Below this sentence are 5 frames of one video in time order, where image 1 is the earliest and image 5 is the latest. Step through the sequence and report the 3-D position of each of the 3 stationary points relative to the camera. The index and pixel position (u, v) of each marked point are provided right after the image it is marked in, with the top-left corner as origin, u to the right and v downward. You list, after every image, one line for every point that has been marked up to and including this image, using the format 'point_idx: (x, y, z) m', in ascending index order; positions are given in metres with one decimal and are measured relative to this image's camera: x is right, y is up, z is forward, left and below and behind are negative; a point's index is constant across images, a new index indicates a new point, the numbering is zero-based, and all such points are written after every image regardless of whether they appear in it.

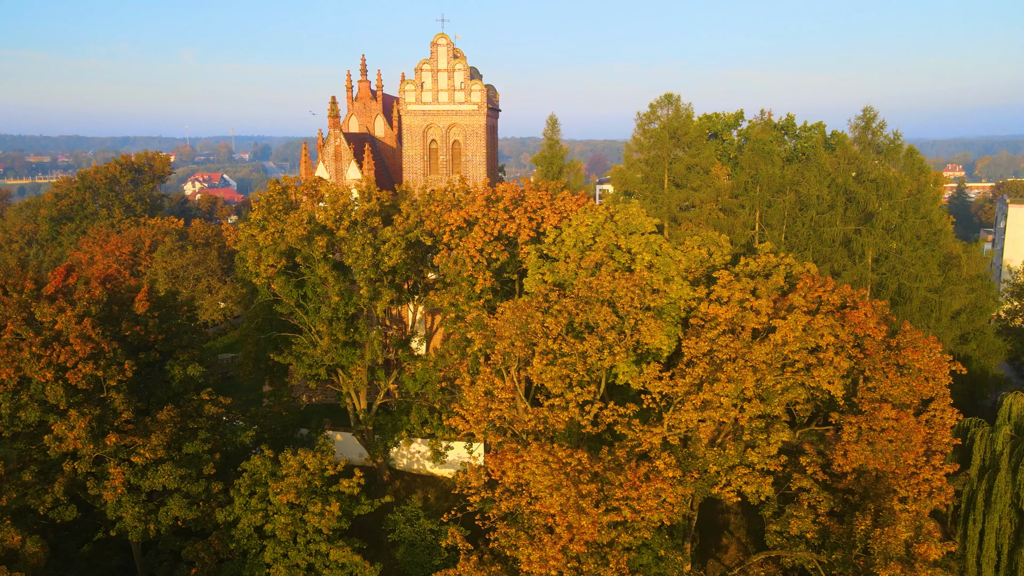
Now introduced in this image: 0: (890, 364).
0: (+9.4, -1.9, +18.0) m
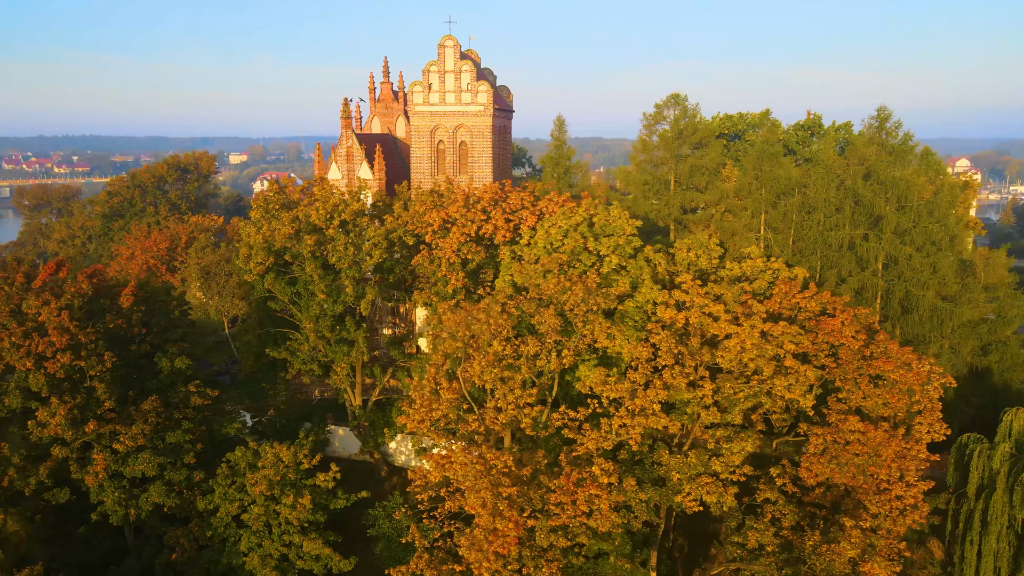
0: (+8.4, -2.1, +17.3) m
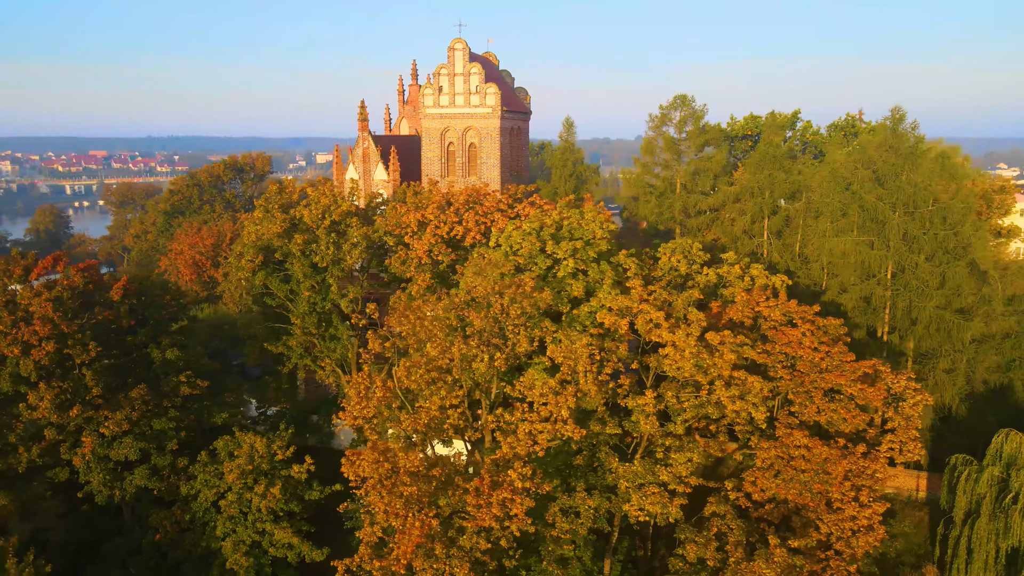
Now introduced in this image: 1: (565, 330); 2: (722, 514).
0: (+7.1, -2.3, +16.6) m
1: (+1.2, -1.0, +16.6) m
2: (+4.9, -5.2, +16.6) m
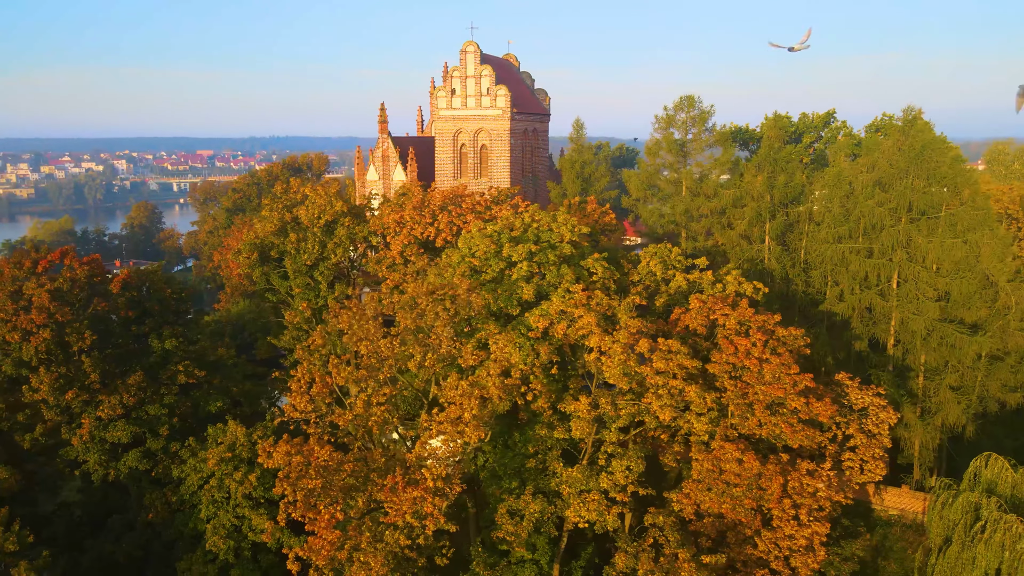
0: (+5.6, -2.5, +16.0) m
1: (-0.2, -1.0, +16.7) m
2: (+3.3, -5.4, +16.3) m
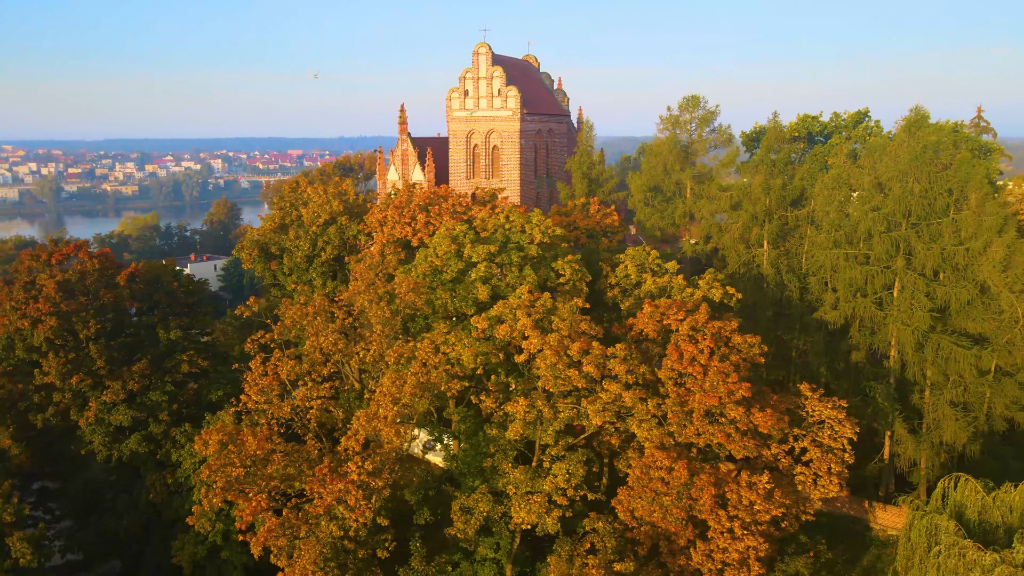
0: (+4.1, -2.6, +15.6) m
1: (-1.5, -1.0, +16.9) m
2: (+1.9, -5.4, +16.1) m
